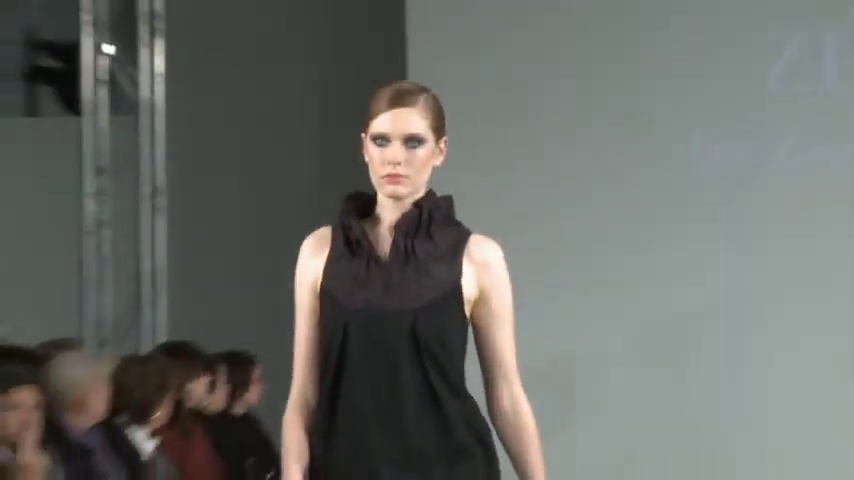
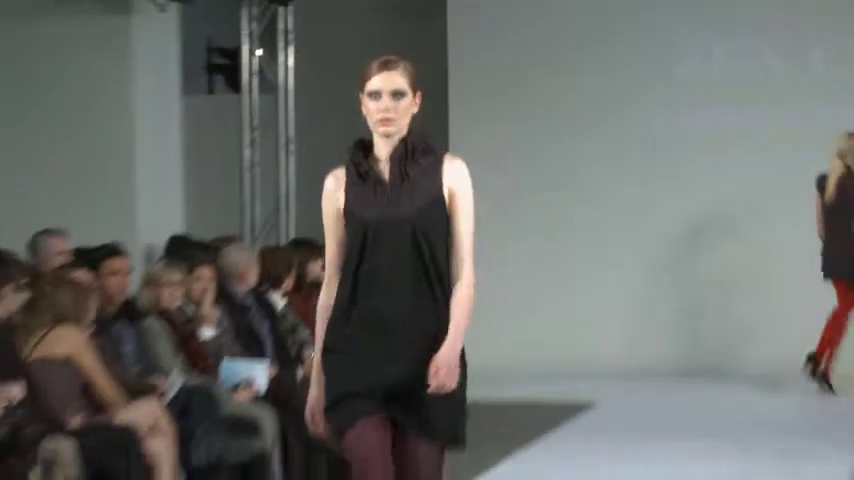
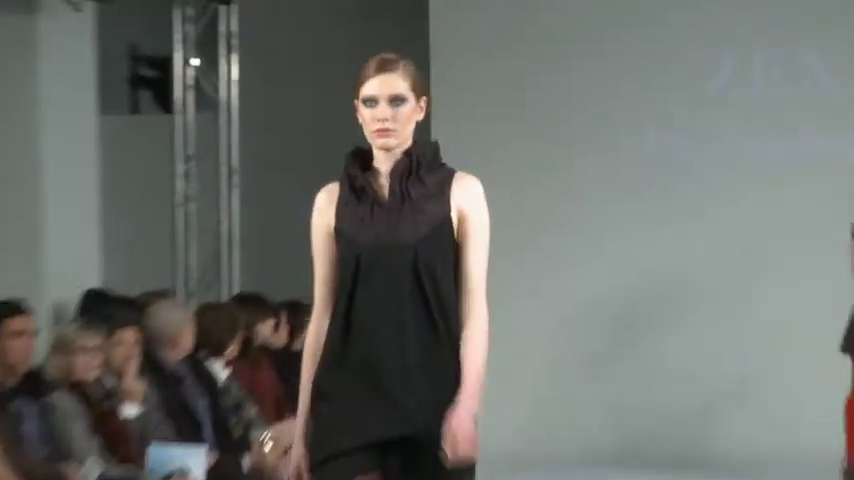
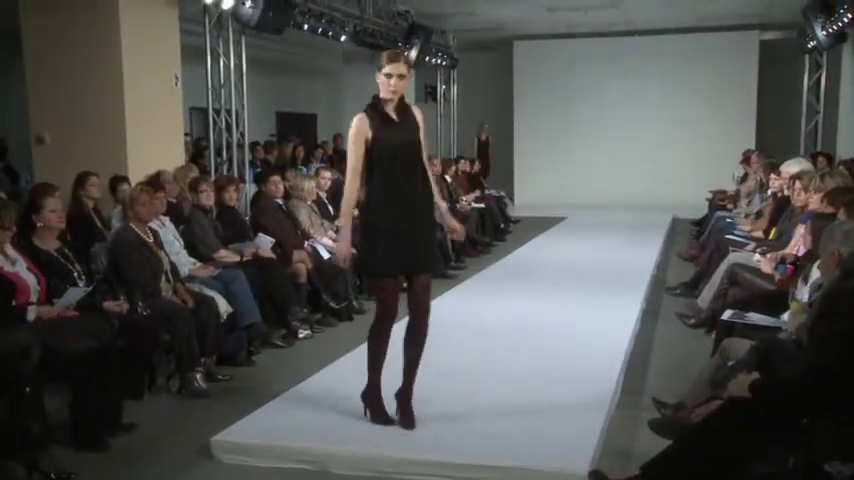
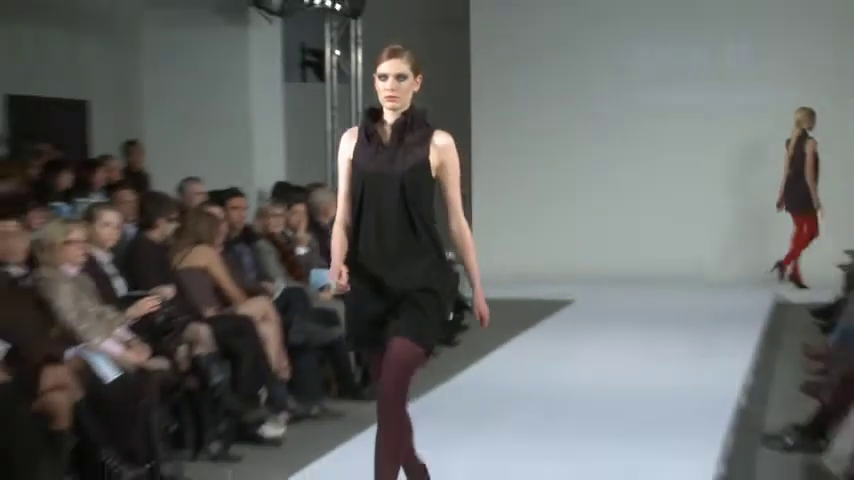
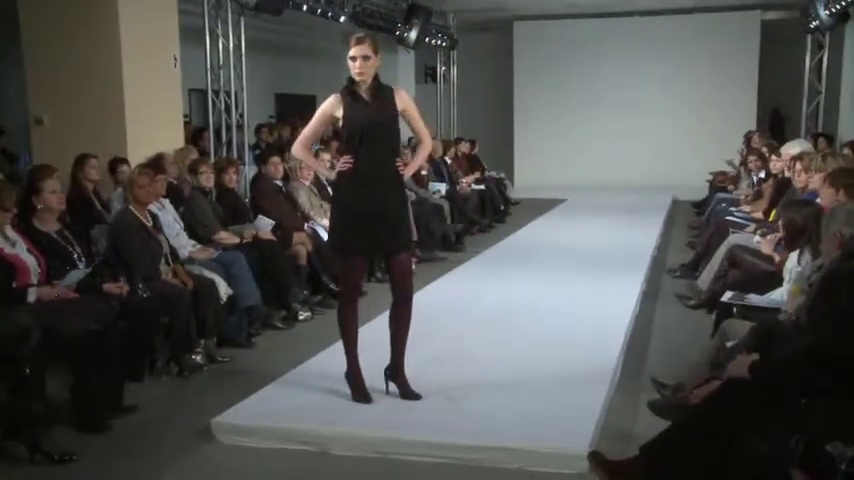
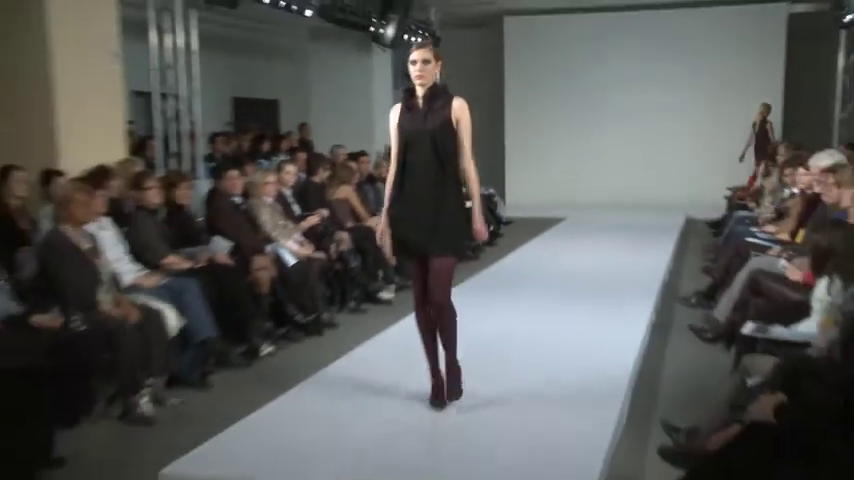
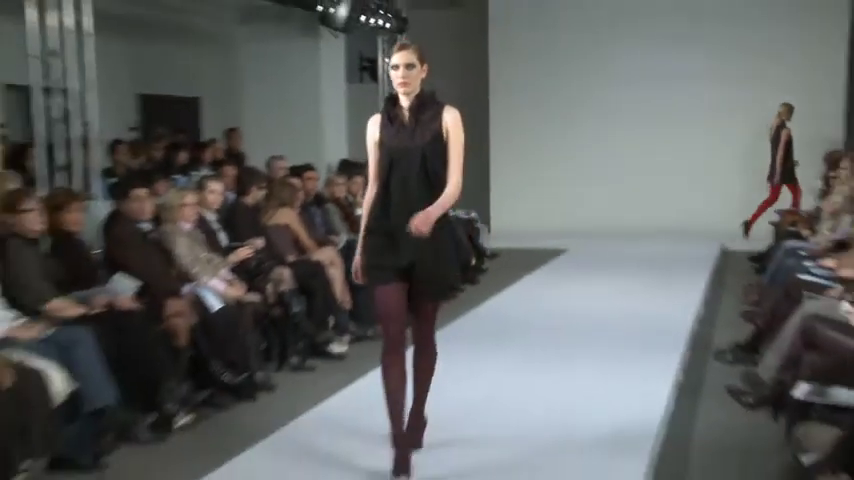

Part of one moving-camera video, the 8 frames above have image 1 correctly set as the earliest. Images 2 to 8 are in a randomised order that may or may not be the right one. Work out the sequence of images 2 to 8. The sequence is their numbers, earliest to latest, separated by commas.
3, 2, 5, 8, 7, 6, 4
